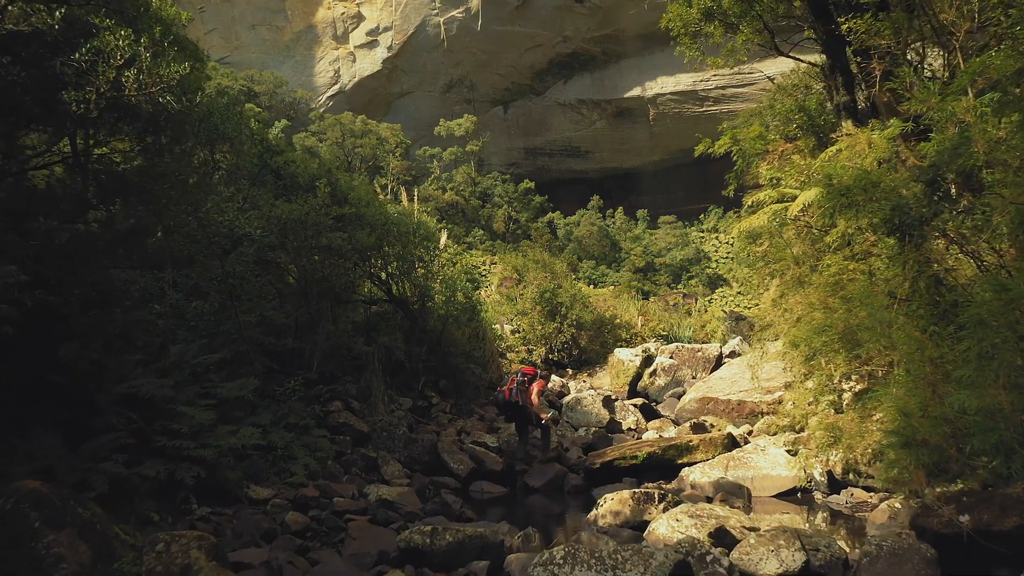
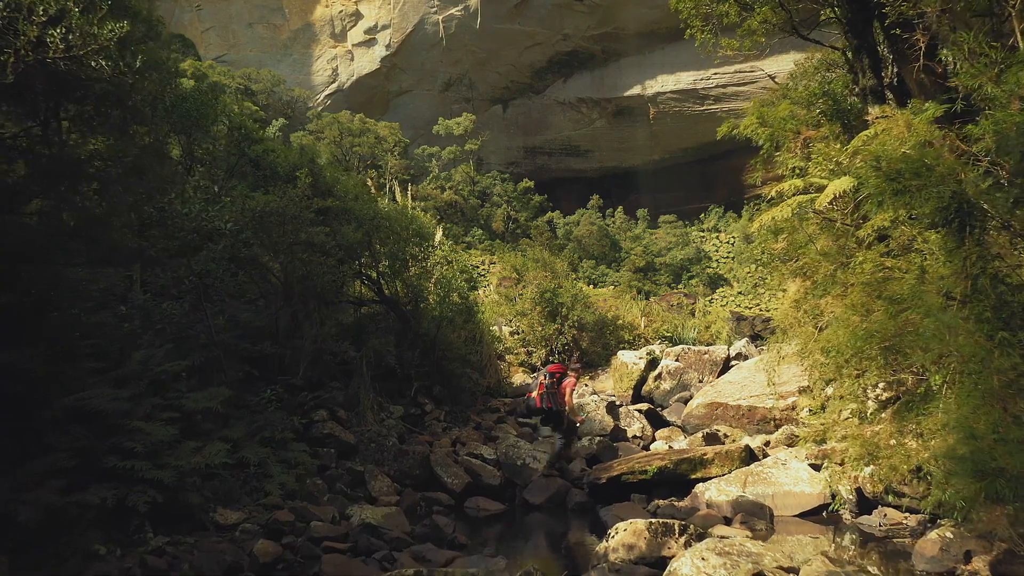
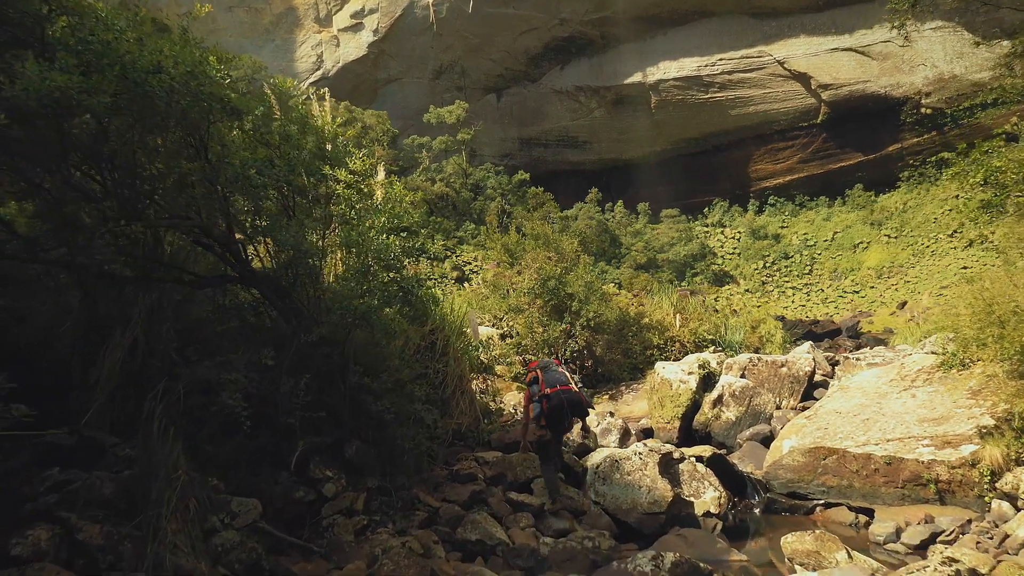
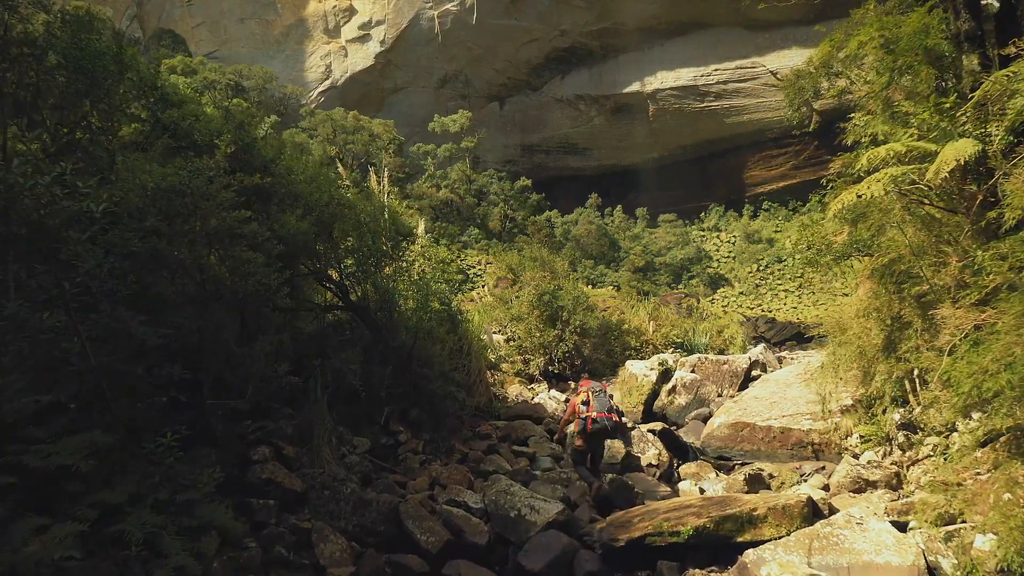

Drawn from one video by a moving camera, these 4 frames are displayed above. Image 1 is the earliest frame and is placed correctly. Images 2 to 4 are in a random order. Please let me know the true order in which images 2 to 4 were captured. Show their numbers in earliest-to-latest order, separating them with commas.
2, 4, 3
